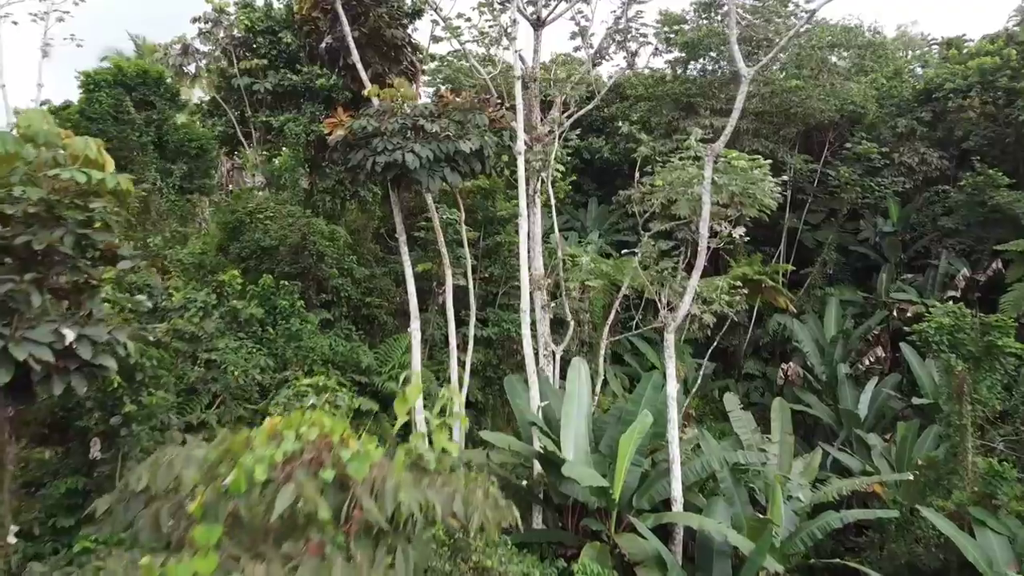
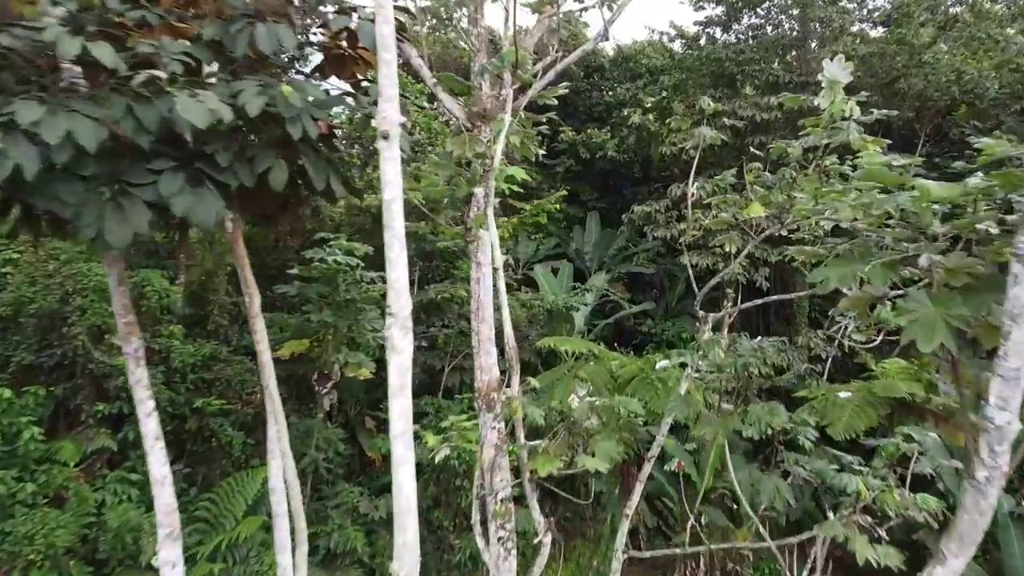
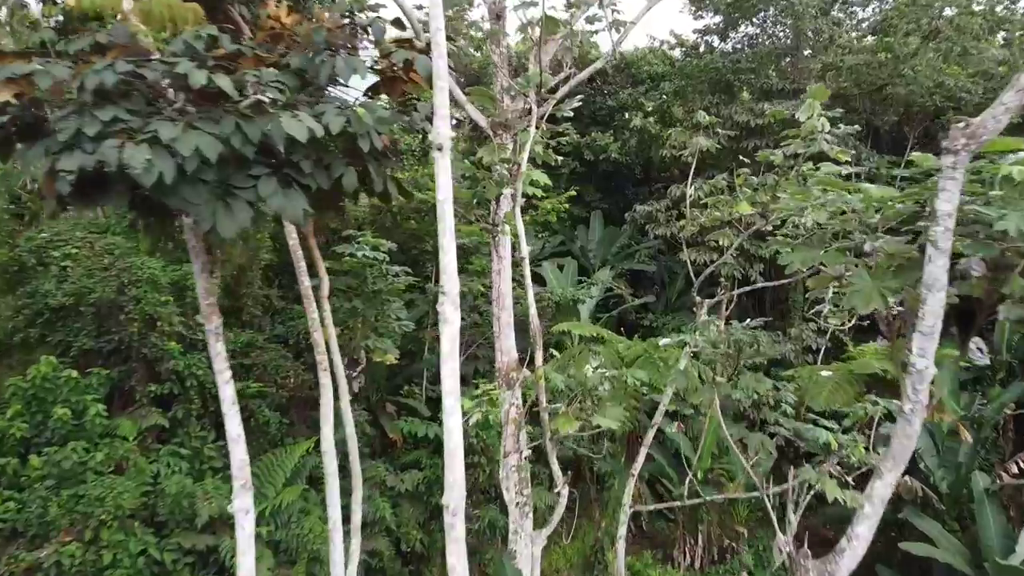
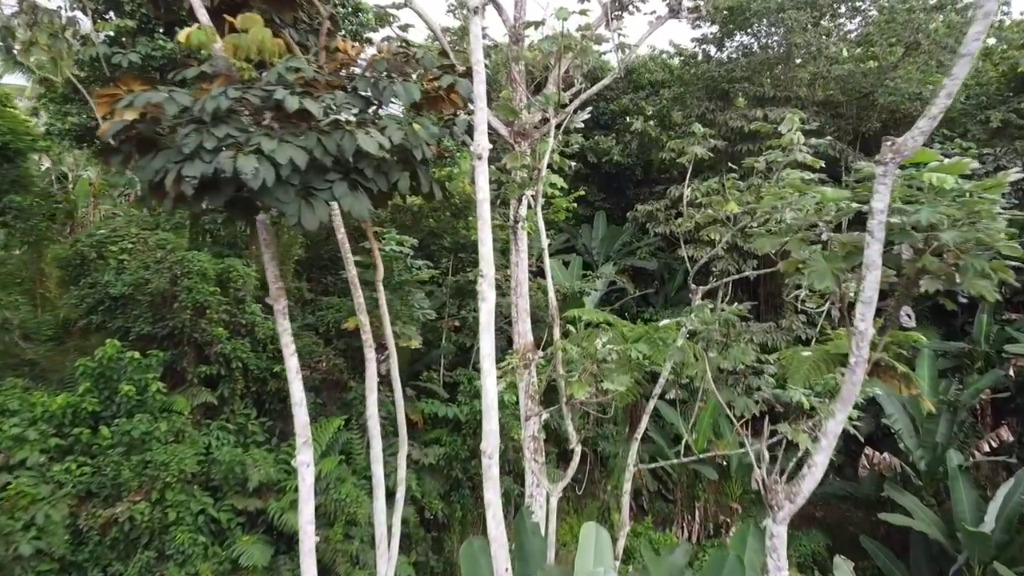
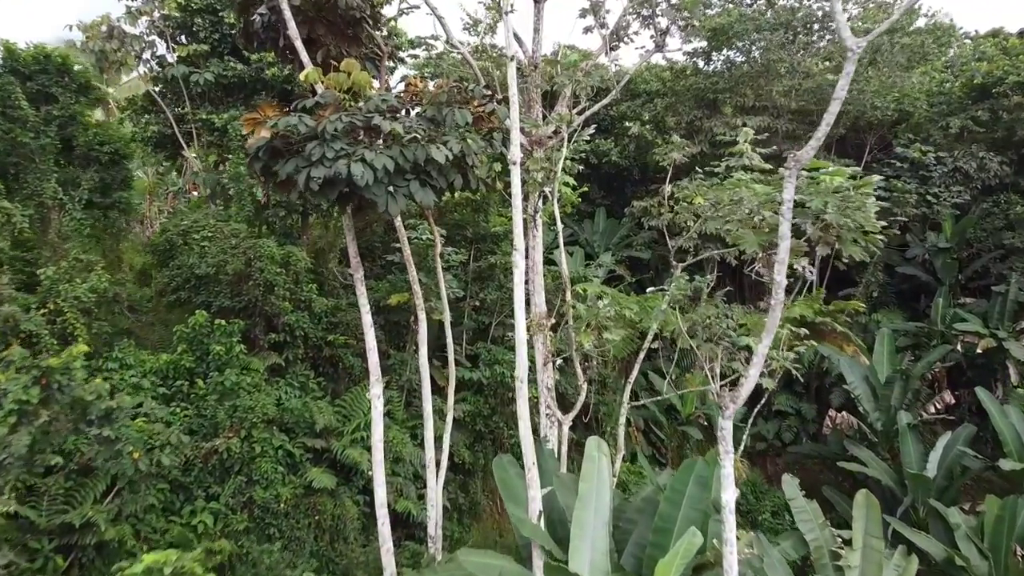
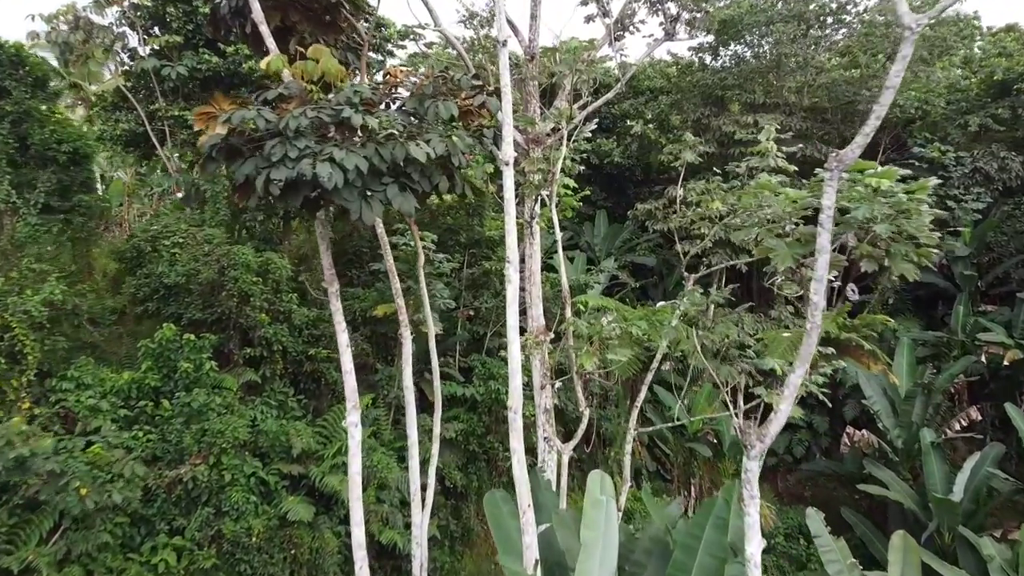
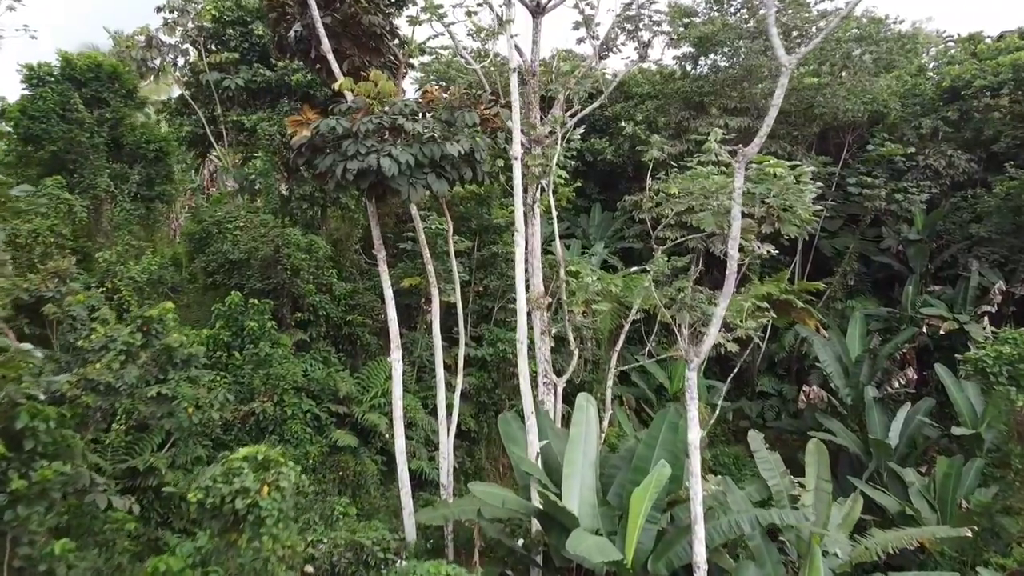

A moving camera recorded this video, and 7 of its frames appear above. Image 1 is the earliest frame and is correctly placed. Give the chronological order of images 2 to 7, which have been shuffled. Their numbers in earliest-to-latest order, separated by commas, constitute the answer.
7, 5, 6, 4, 3, 2
